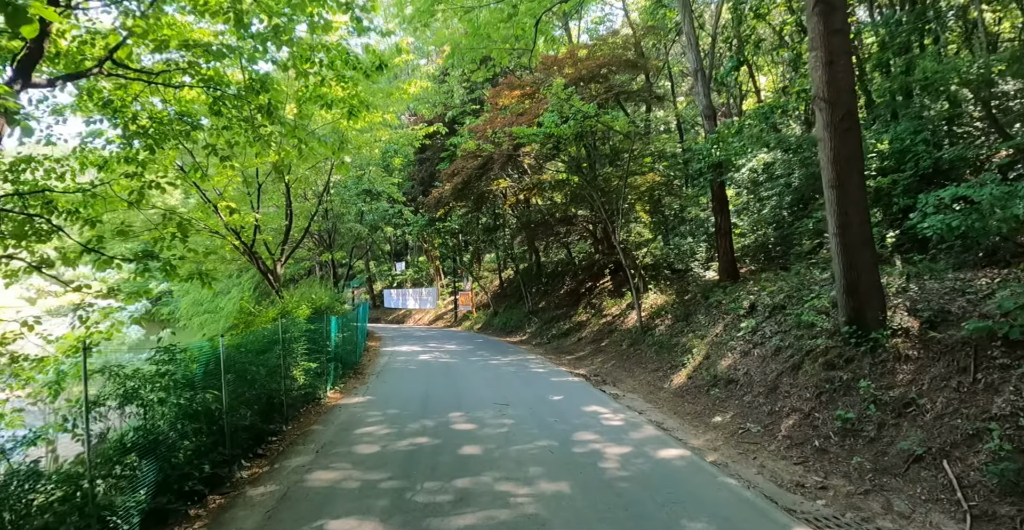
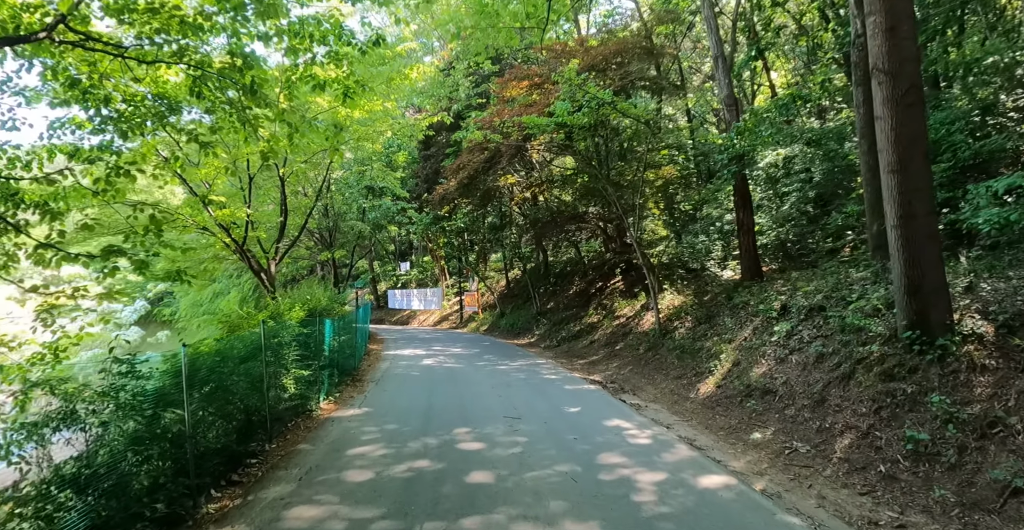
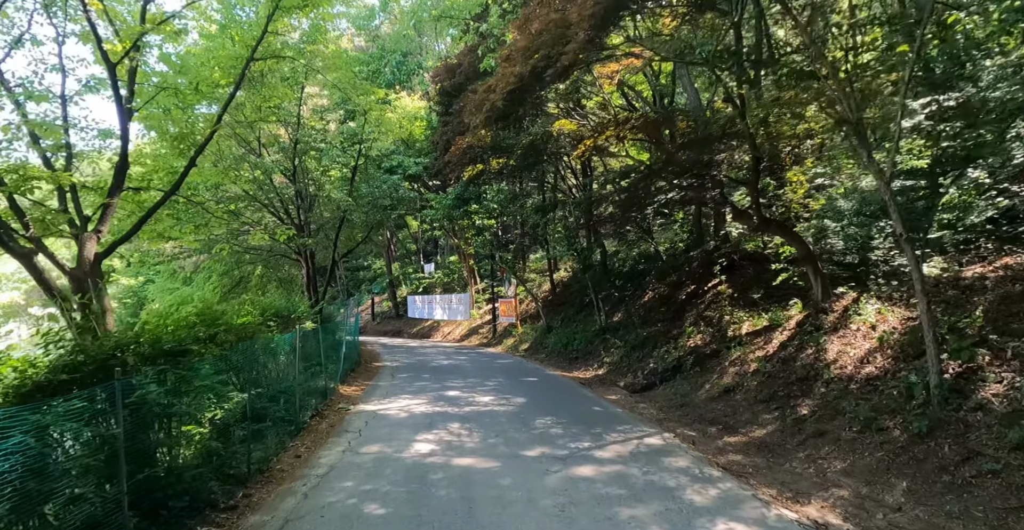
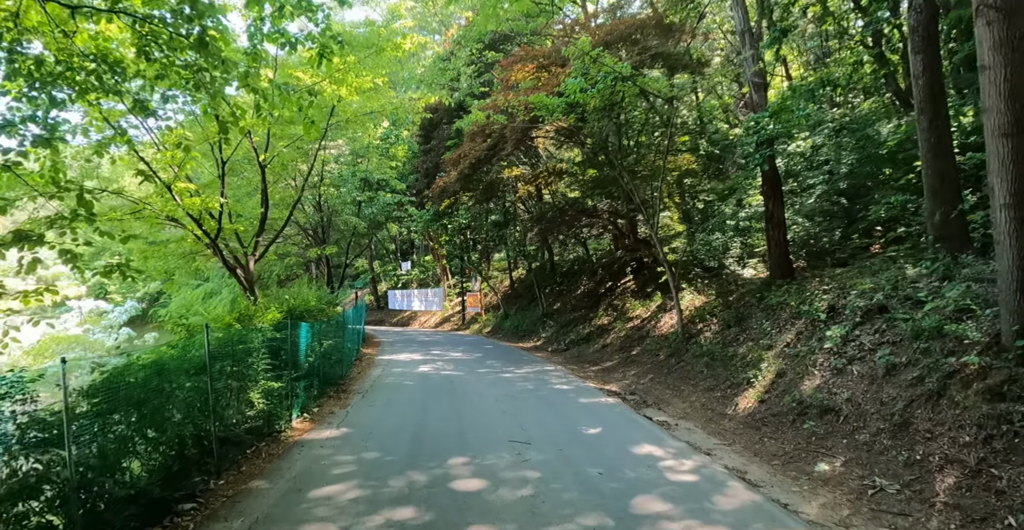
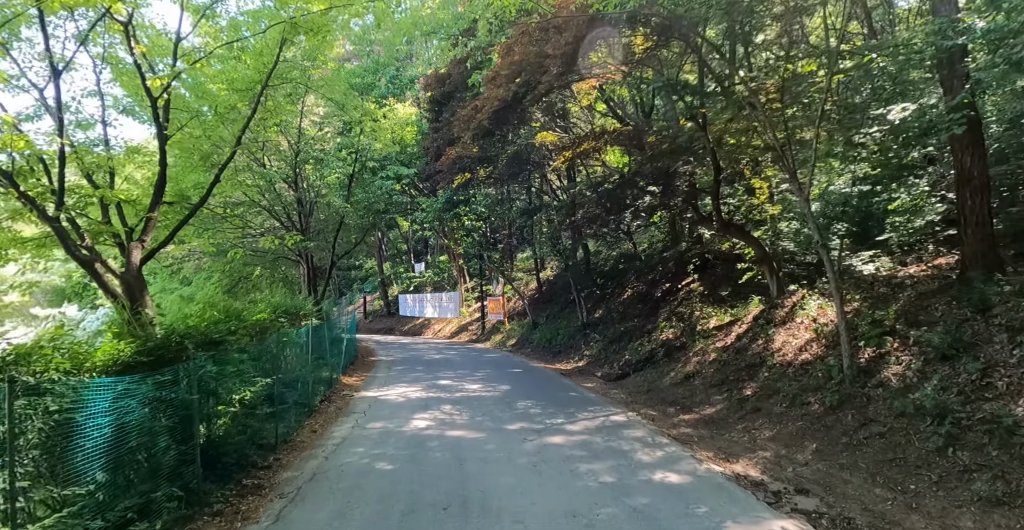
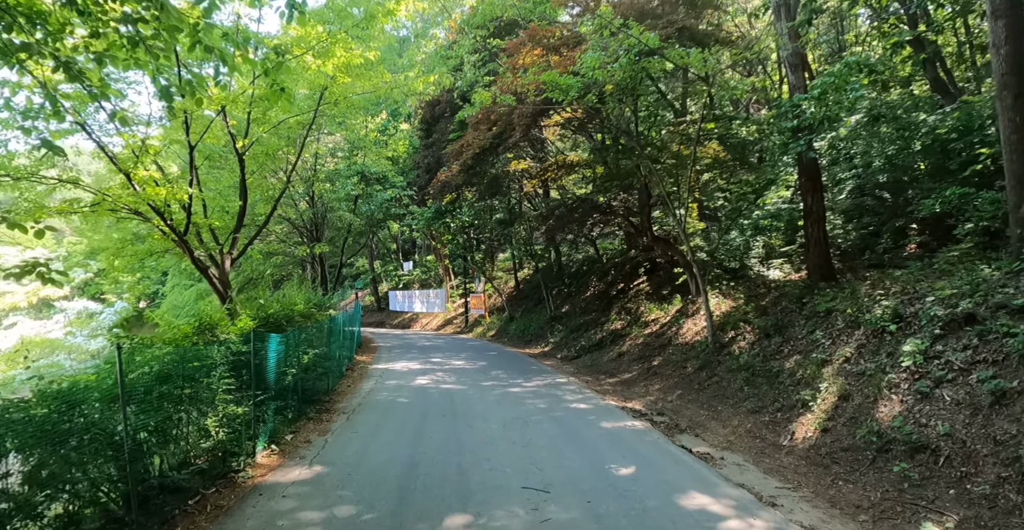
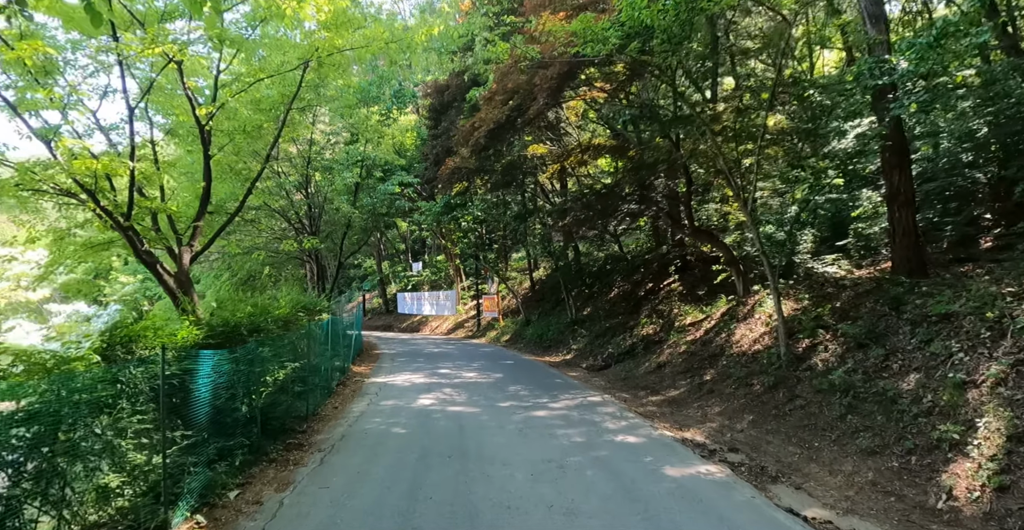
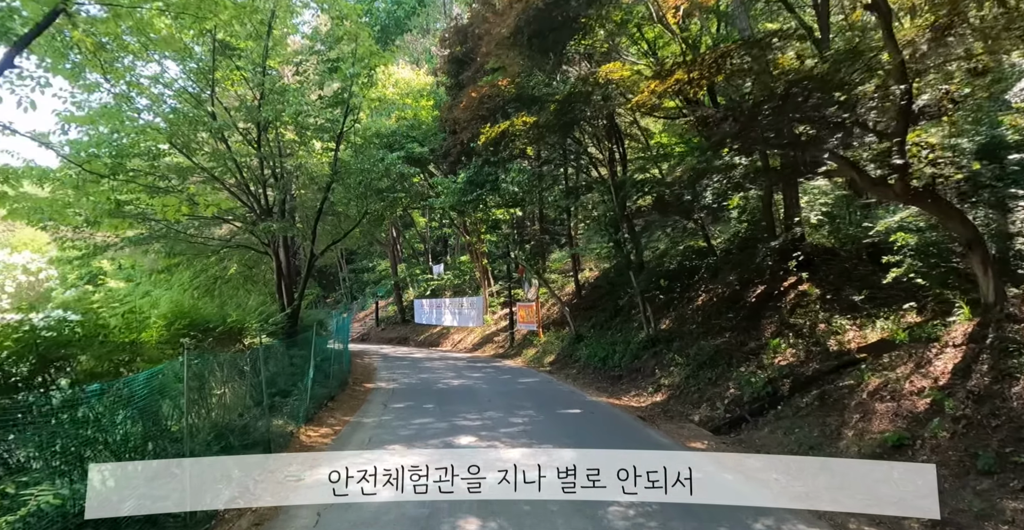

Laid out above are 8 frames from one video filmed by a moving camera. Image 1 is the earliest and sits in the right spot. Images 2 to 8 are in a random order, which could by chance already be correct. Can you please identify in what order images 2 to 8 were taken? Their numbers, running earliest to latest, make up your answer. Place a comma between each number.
2, 4, 6, 7, 5, 3, 8
